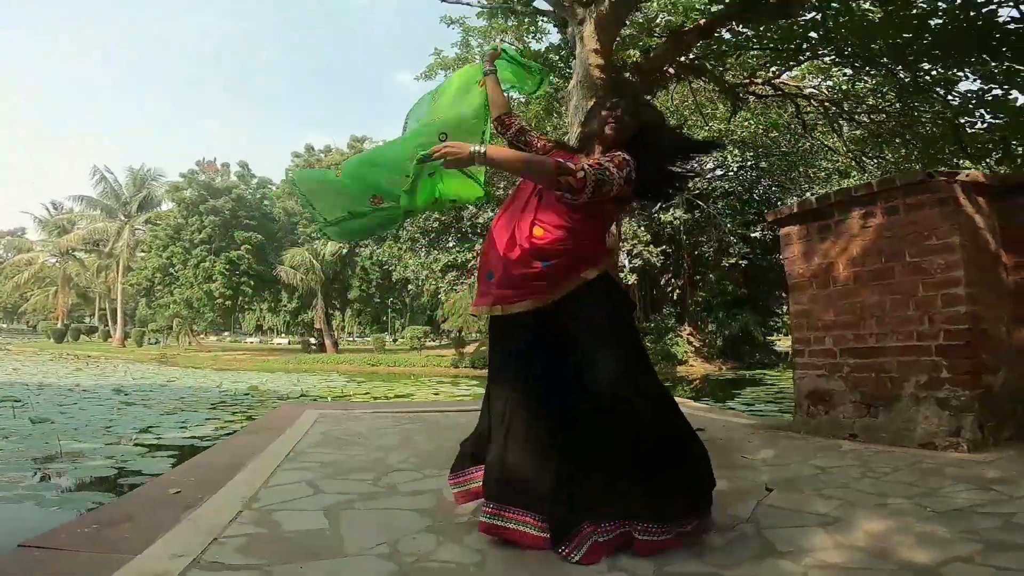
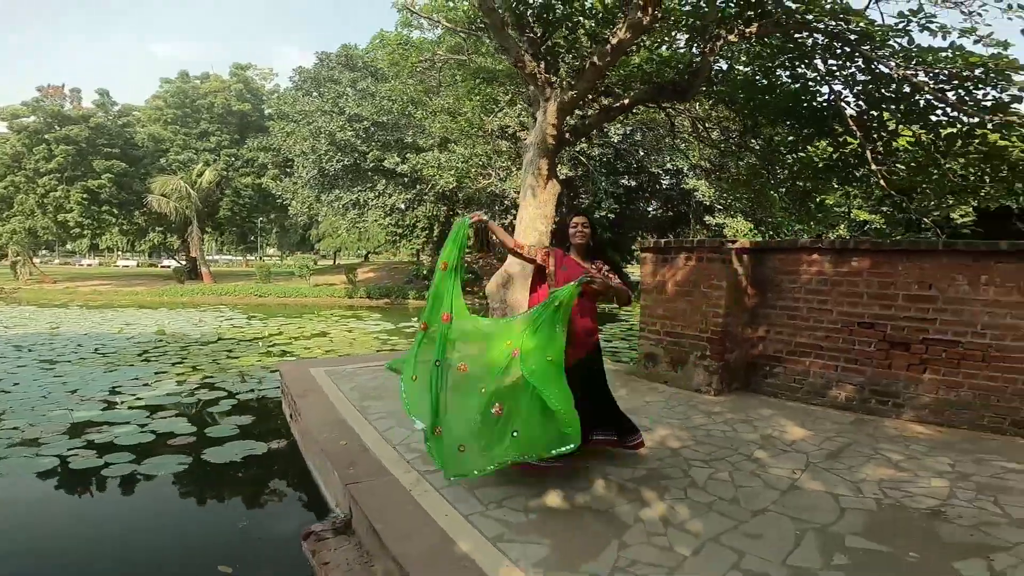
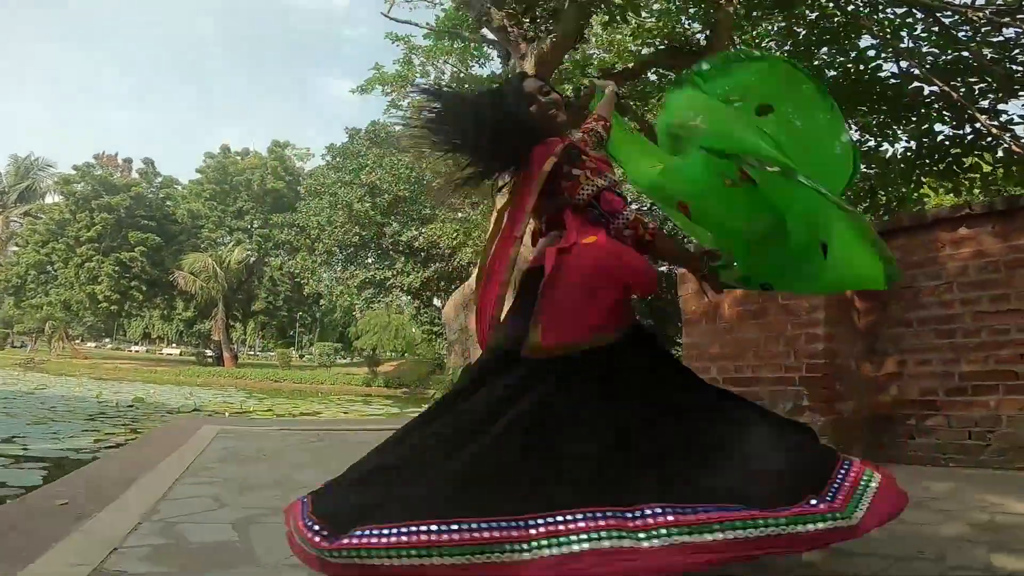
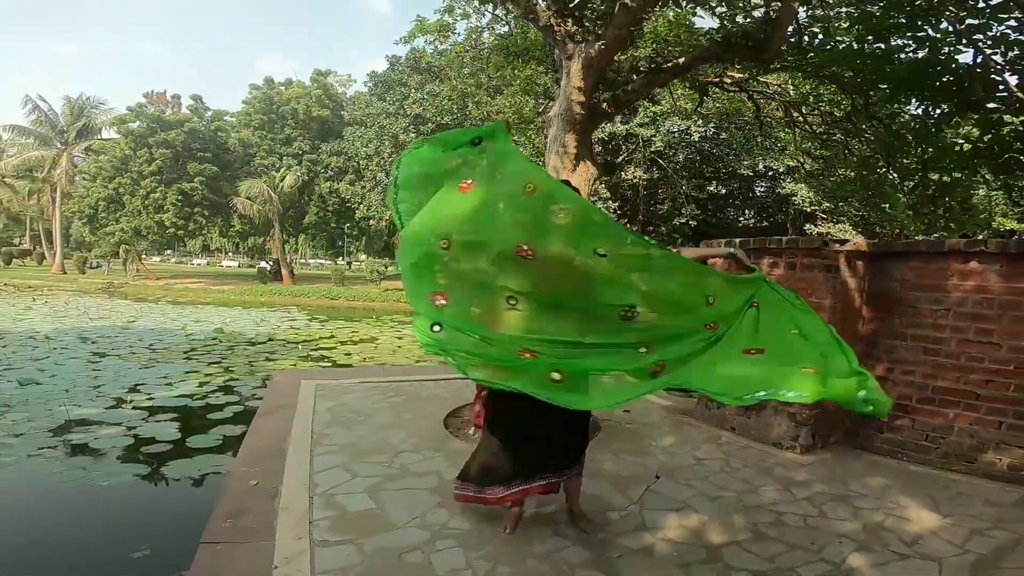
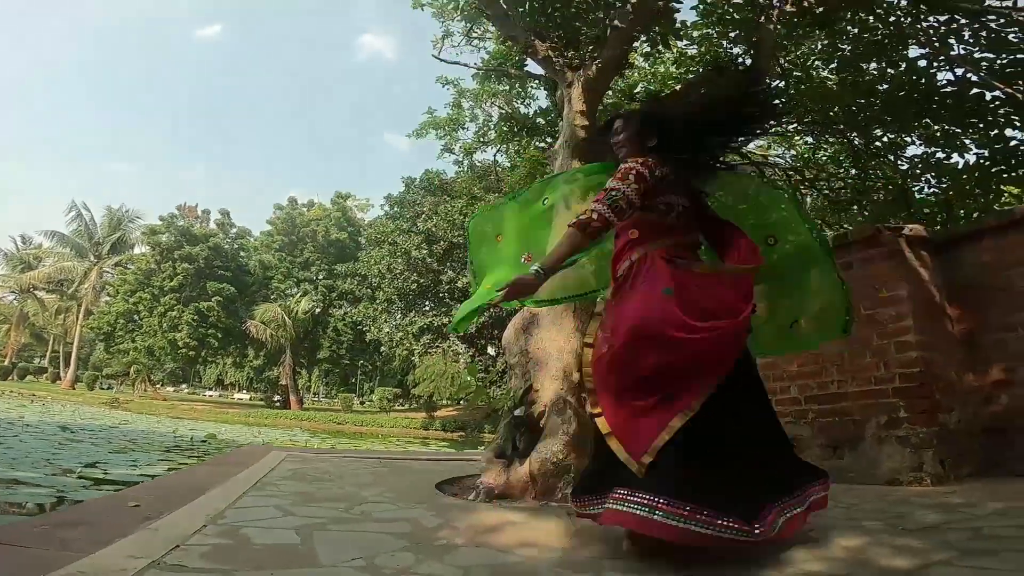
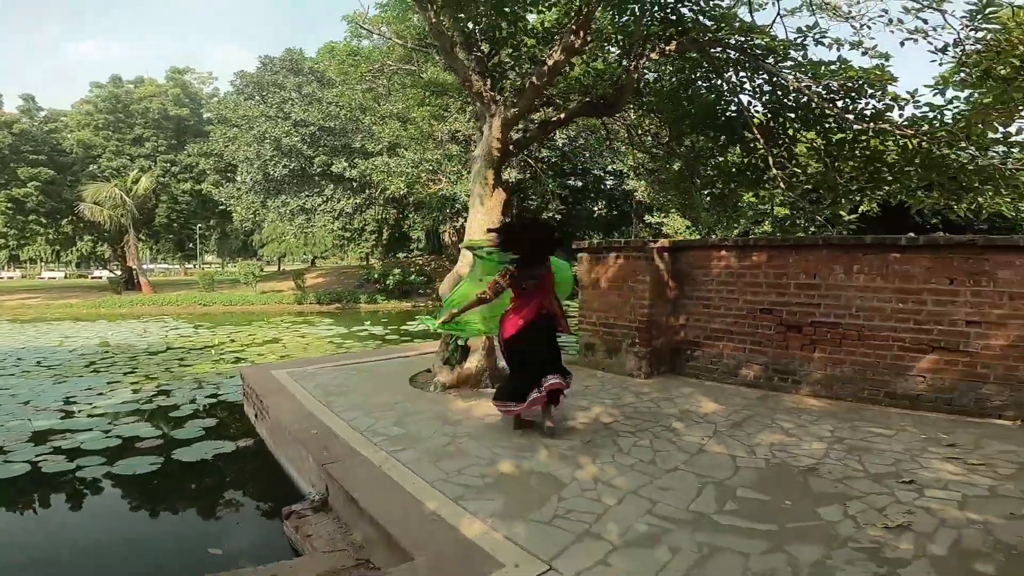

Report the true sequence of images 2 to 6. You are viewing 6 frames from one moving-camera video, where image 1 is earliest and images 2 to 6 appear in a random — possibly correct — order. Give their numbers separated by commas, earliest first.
5, 3, 4, 2, 6
